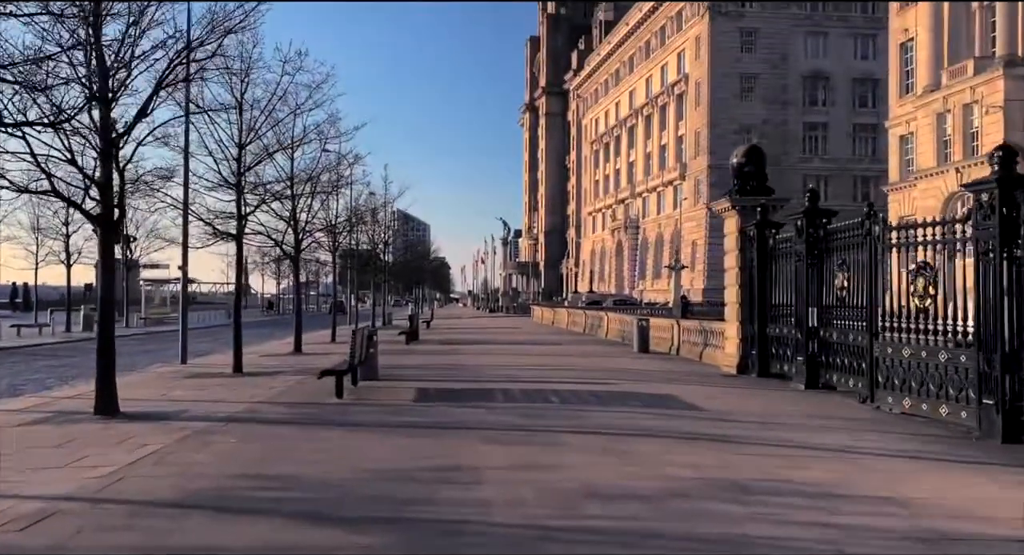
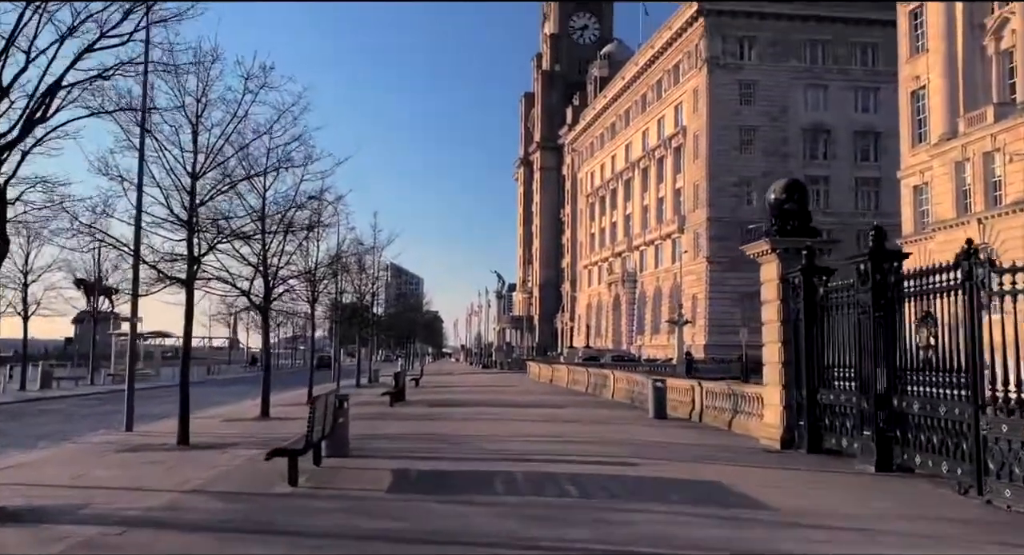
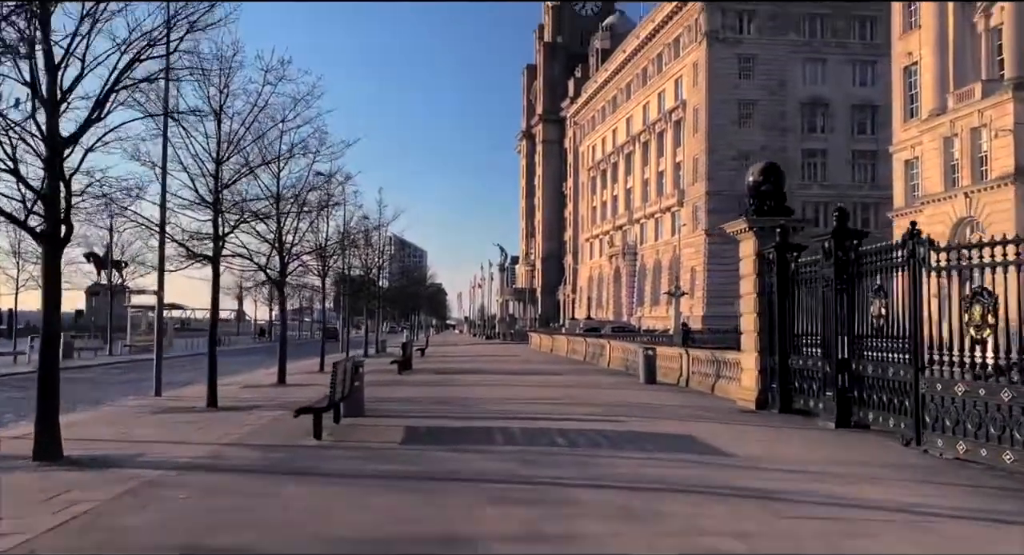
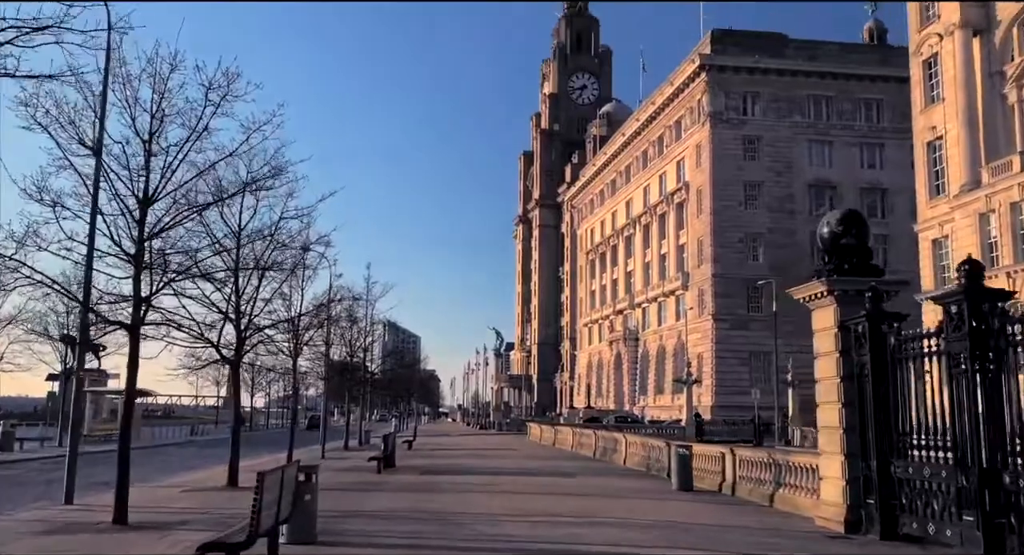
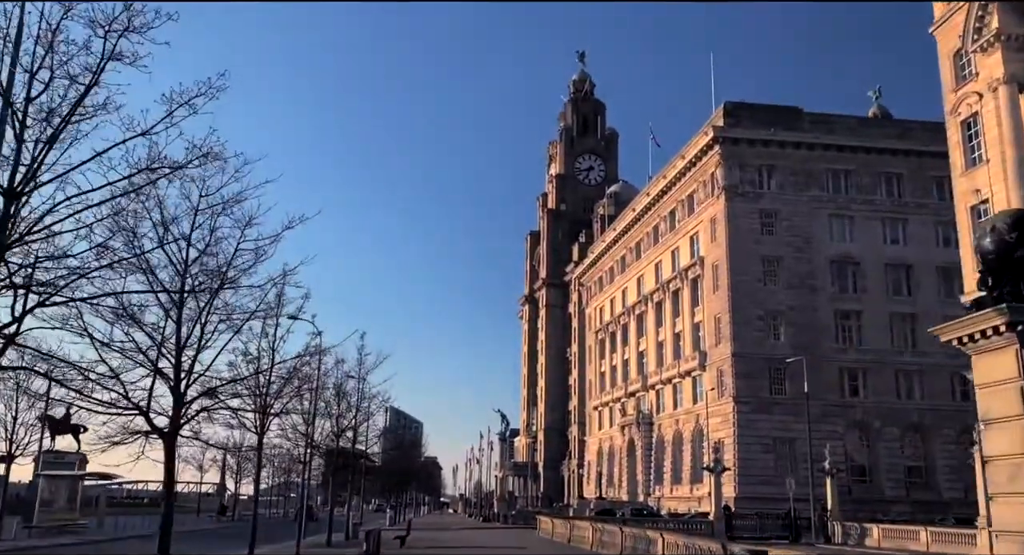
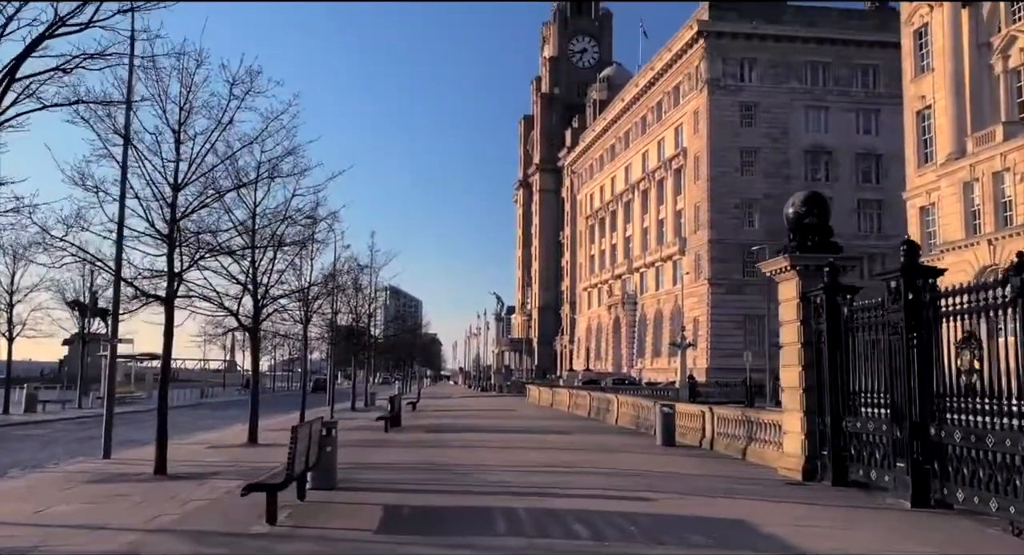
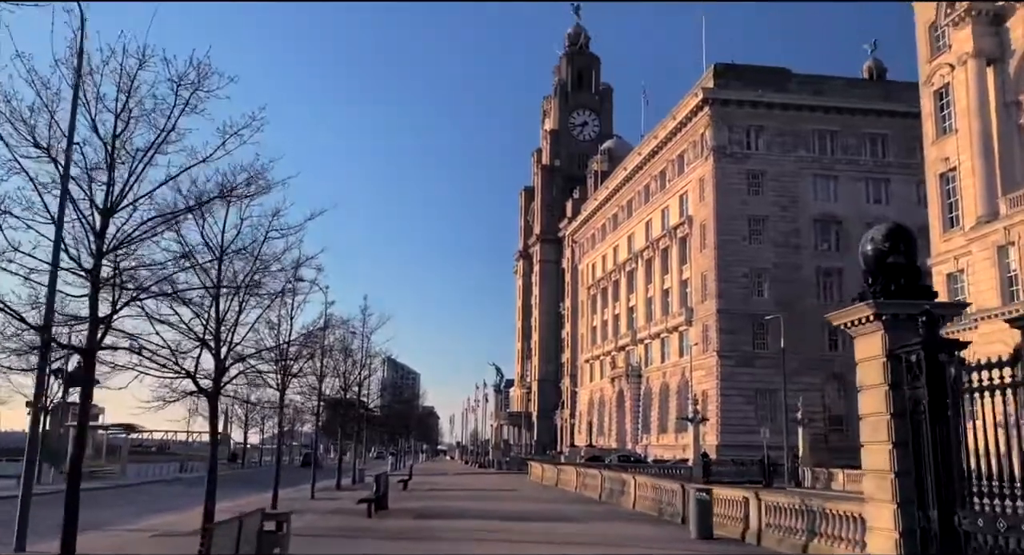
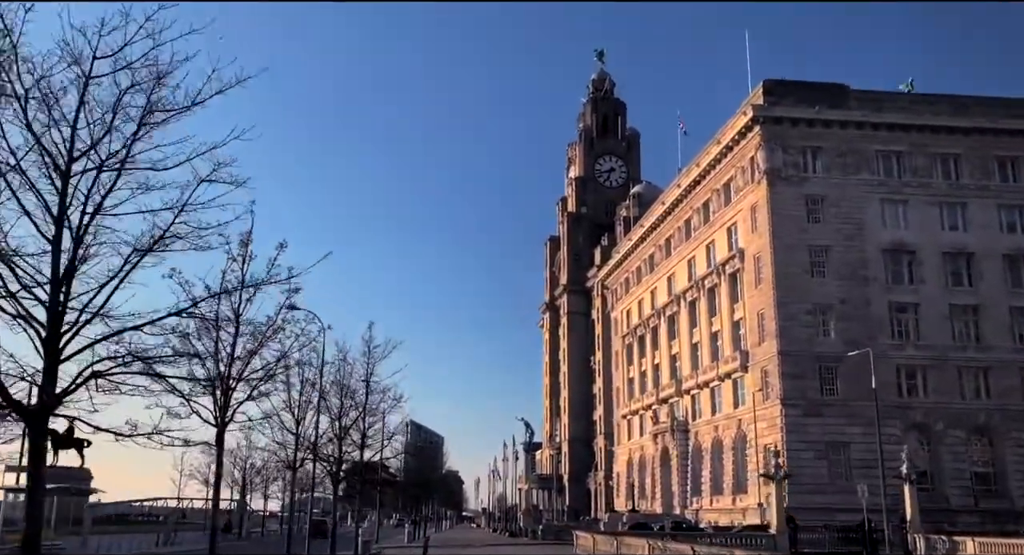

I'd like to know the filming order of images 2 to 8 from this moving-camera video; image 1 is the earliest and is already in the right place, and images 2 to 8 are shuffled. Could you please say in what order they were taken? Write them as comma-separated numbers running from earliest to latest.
3, 2, 6, 4, 7, 5, 8
